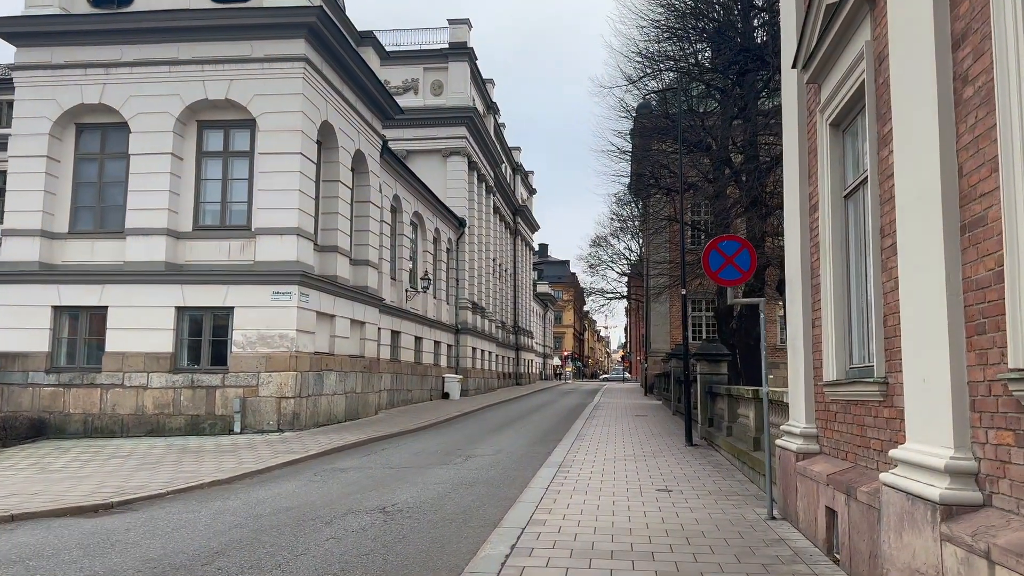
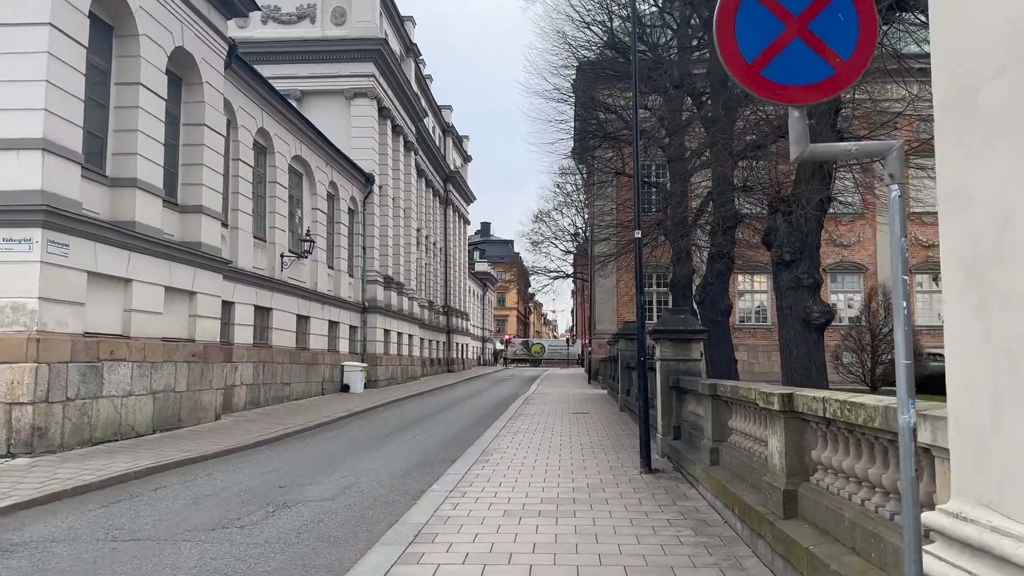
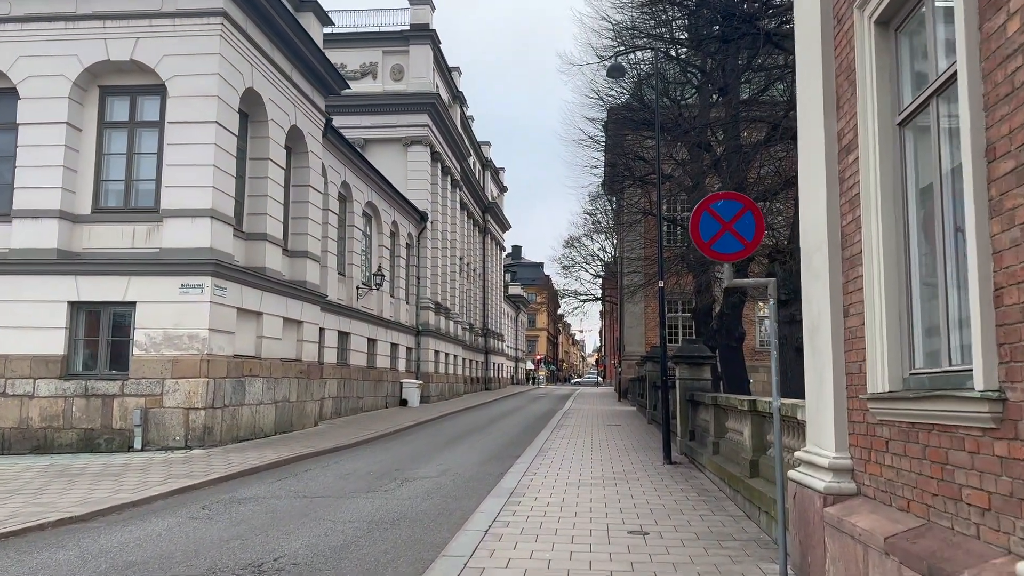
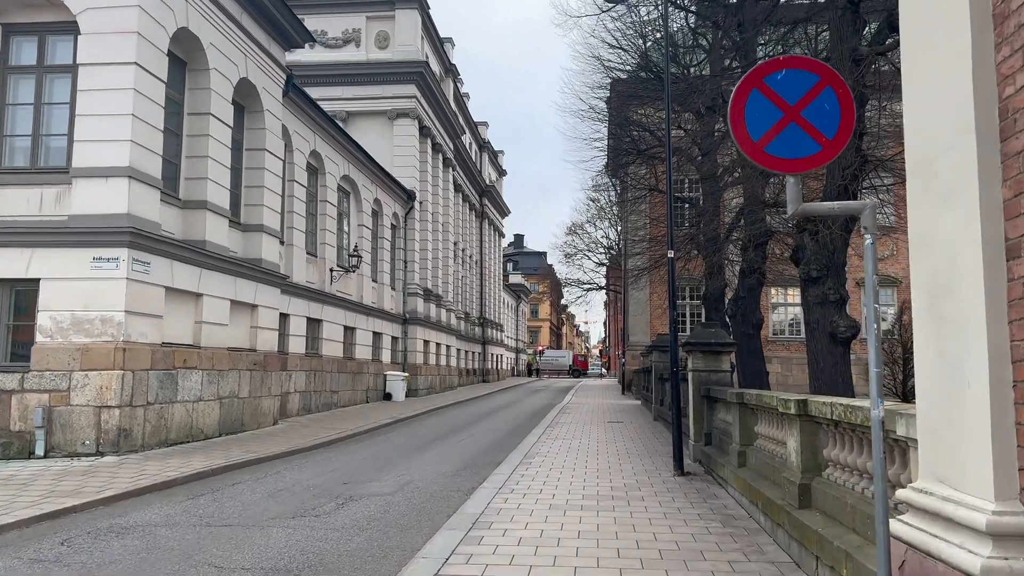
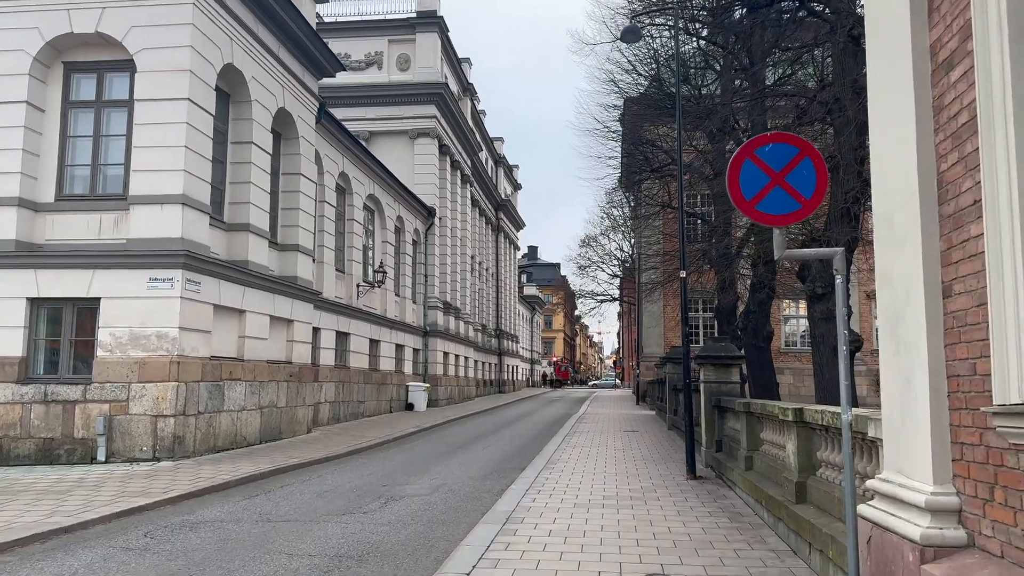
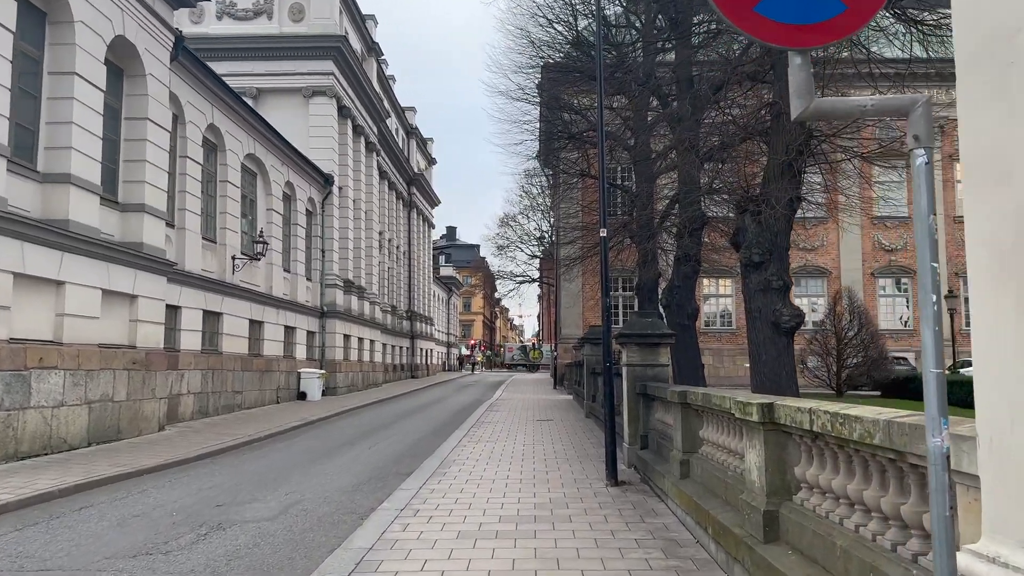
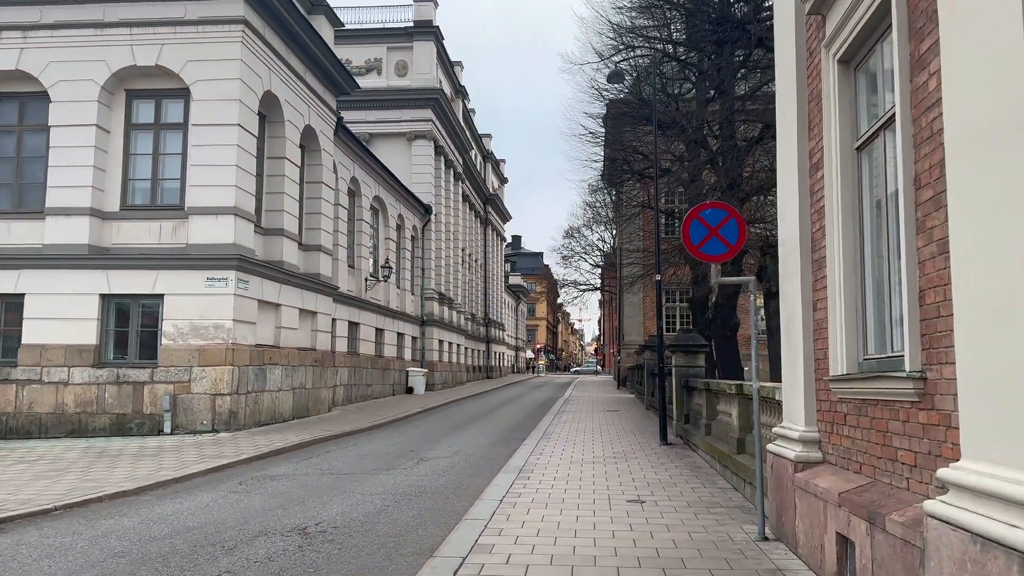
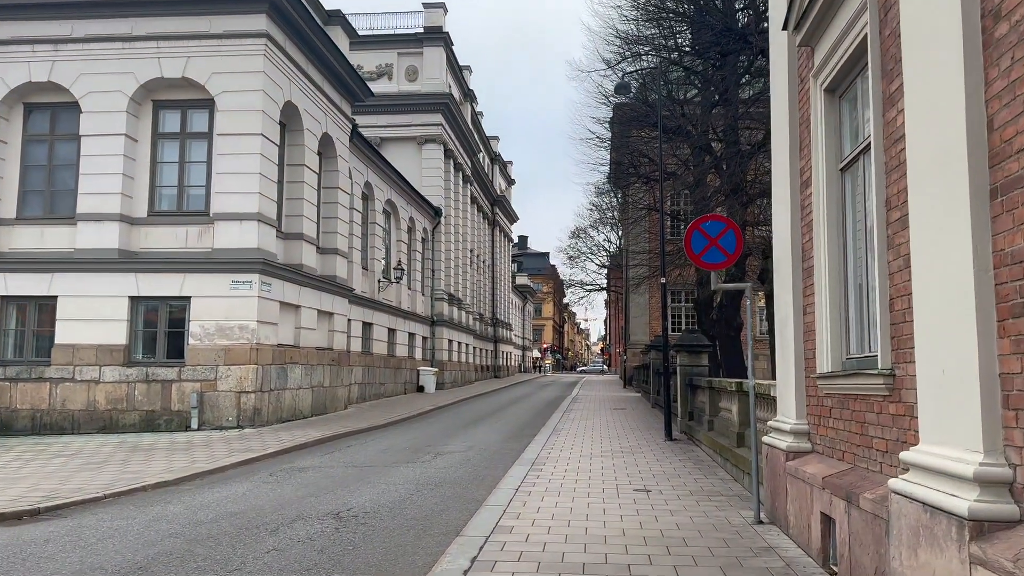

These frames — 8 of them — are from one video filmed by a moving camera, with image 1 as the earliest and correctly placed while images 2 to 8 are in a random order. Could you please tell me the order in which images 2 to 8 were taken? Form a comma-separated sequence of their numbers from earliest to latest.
8, 7, 3, 5, 4, 2, 6
